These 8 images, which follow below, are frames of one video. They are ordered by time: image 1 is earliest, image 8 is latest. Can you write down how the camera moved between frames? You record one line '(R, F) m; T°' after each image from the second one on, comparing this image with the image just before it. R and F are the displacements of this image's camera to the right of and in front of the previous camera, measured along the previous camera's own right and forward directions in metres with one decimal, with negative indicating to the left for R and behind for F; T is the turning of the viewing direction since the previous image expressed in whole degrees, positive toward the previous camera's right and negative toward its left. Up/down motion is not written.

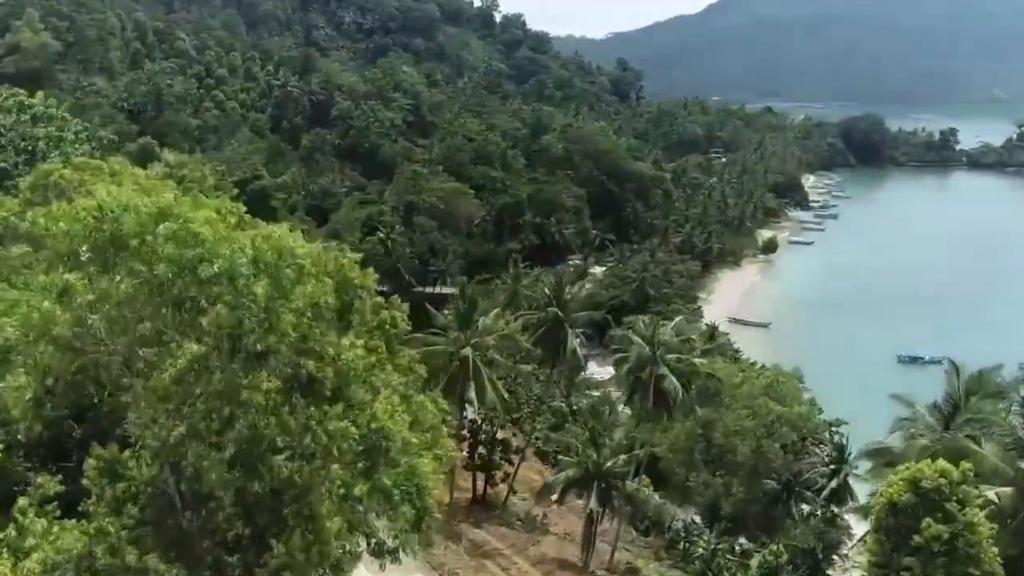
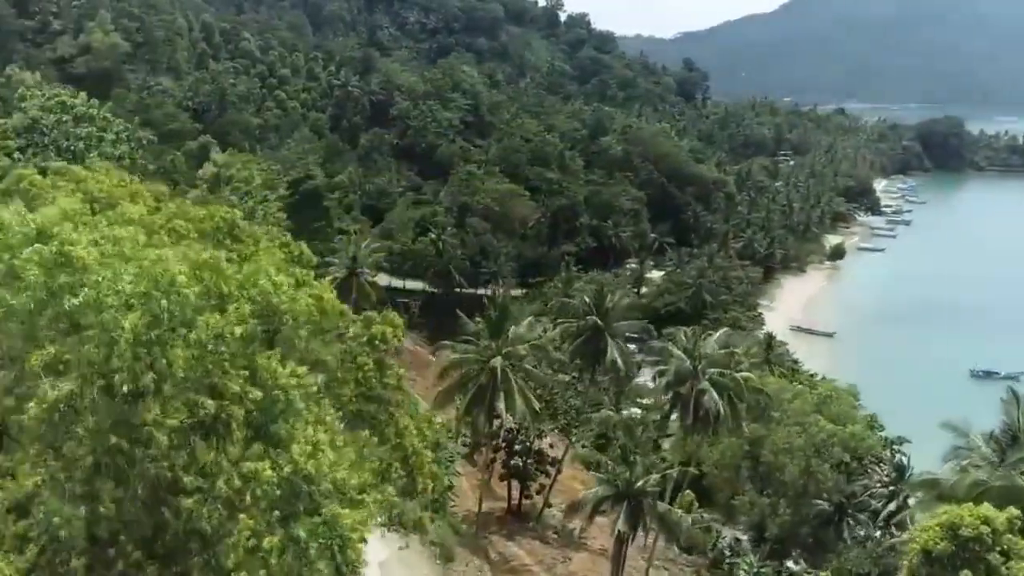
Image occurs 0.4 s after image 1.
(+0.8, +0.9) m; -4°
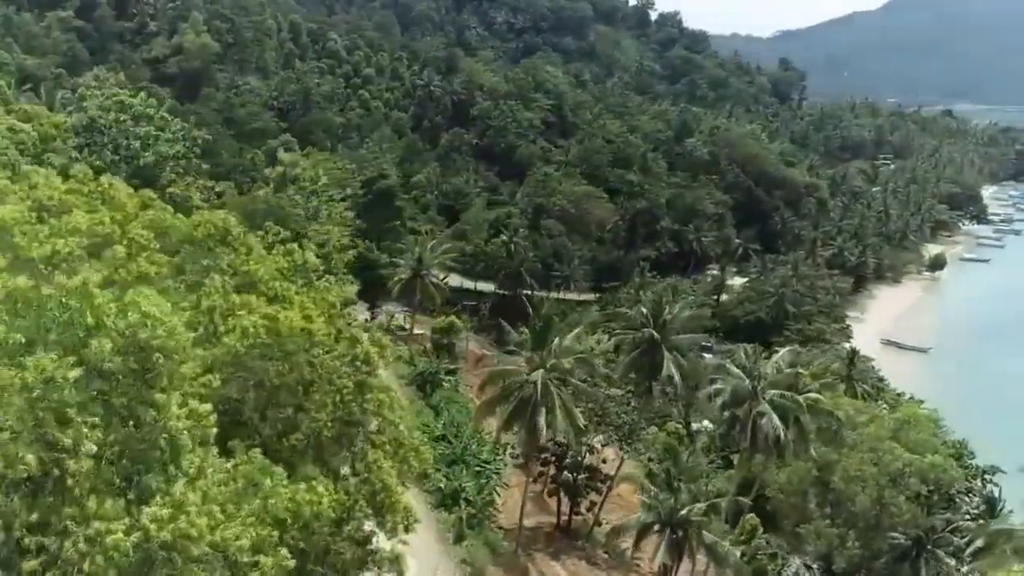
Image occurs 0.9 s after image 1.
(+1.1, +1.1) m; -6°
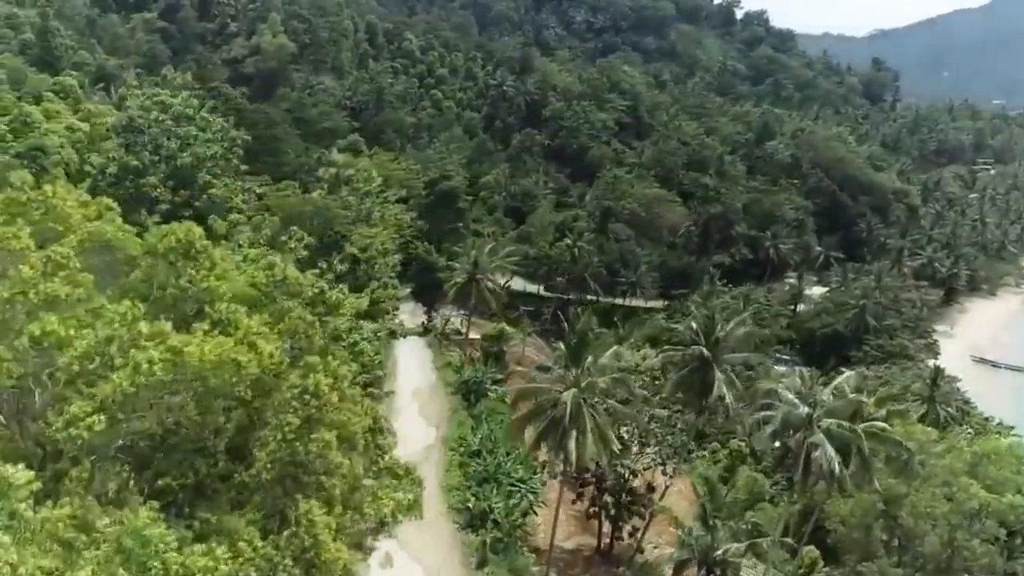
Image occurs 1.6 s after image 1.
(+1.2, +1.4) m; -5°
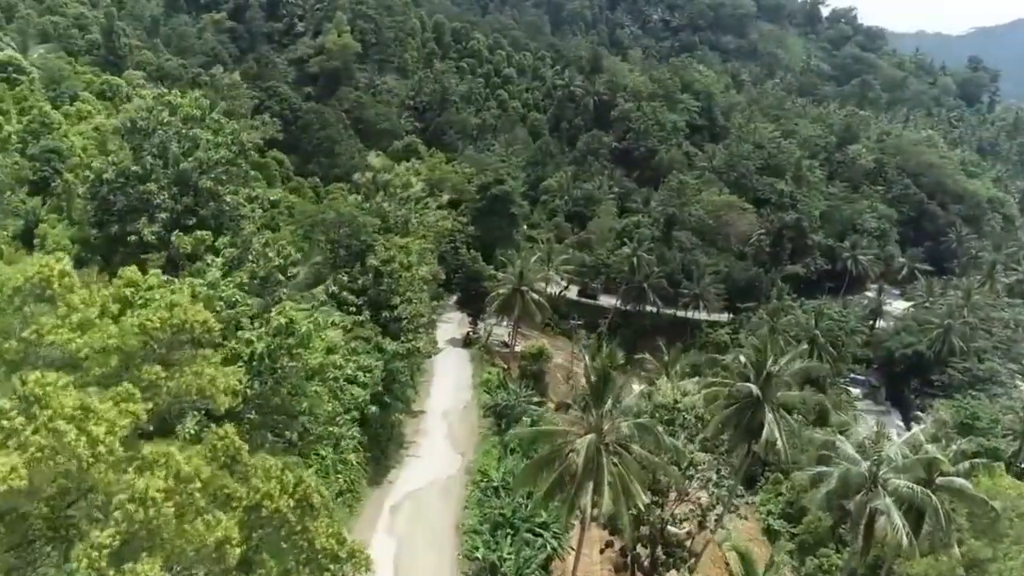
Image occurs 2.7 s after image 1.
(+1.4, +2.7) m; -5°
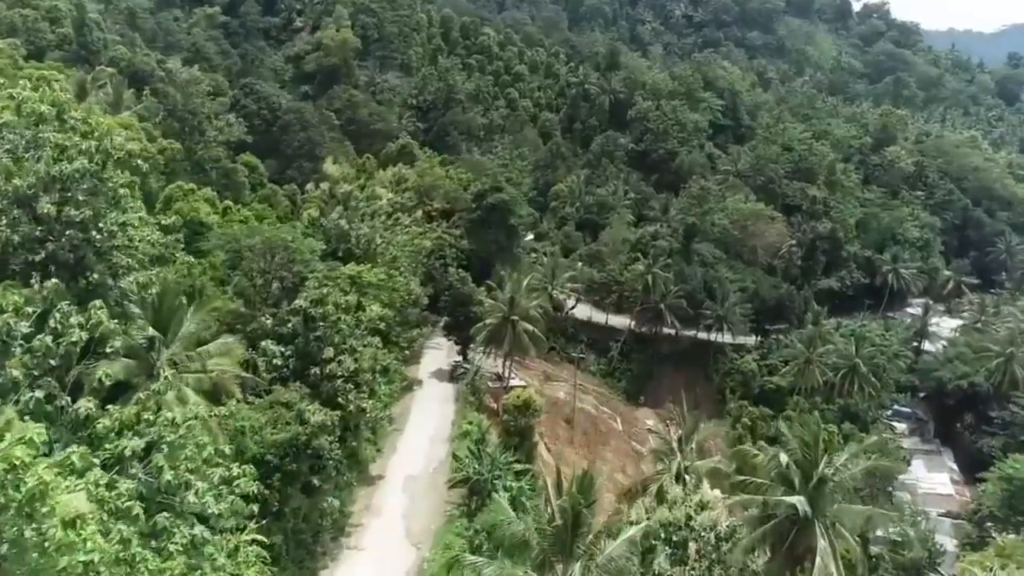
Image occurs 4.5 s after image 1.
(+1.4, +6.3) m; -2°
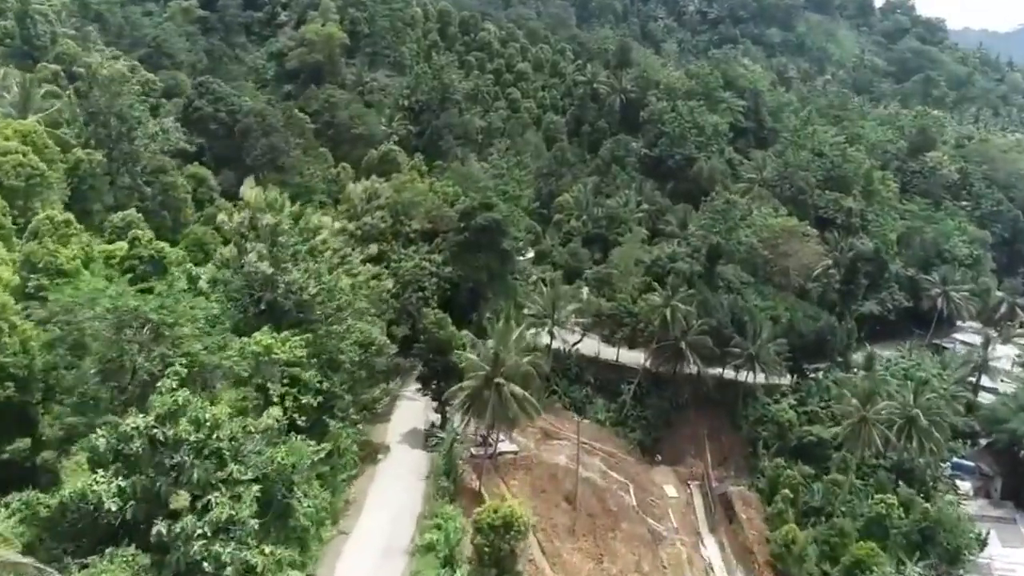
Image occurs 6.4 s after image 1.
(+0.8, +7.8) m; -1°
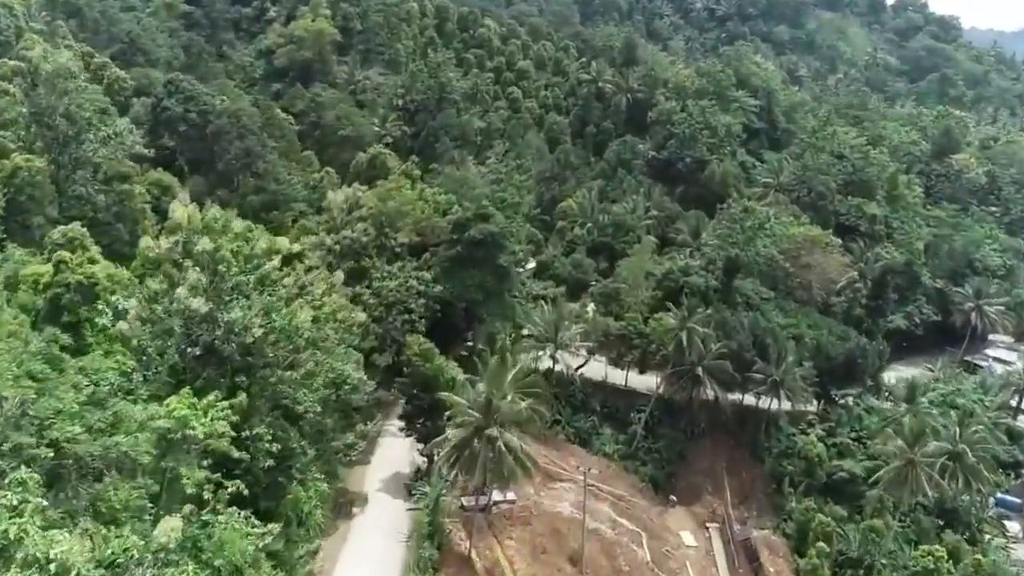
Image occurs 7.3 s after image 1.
(+0.2, +4.4) m; 0°
